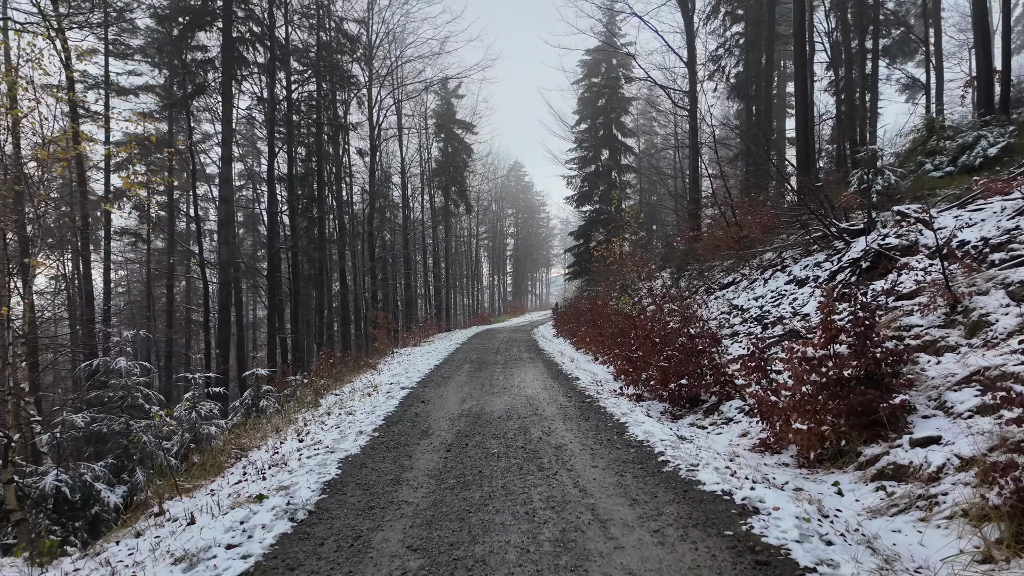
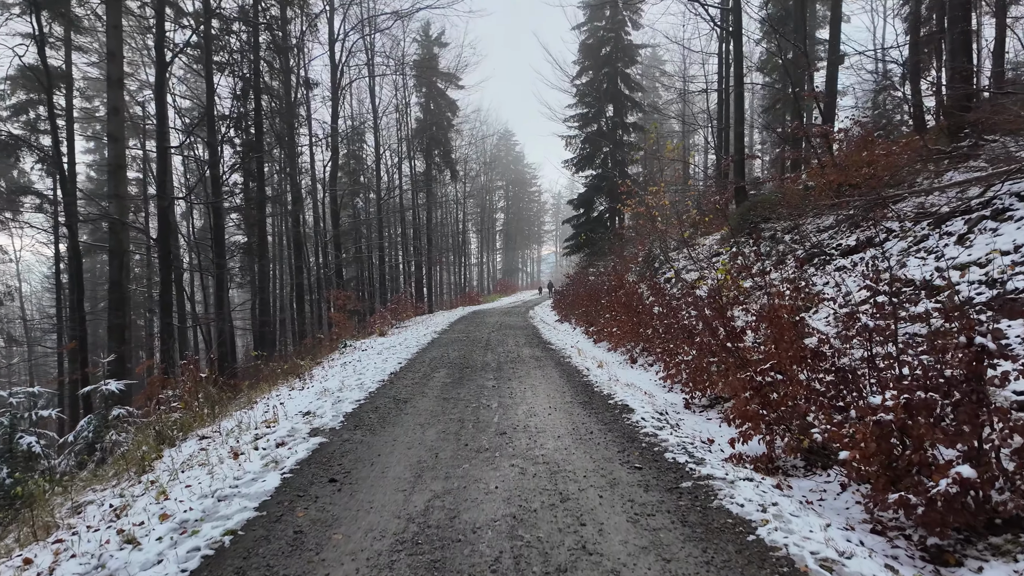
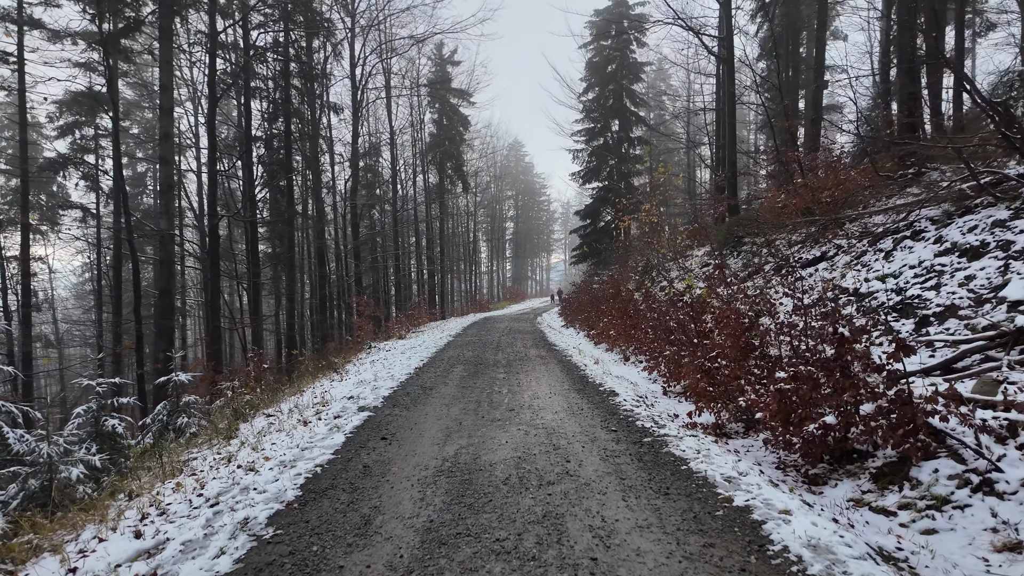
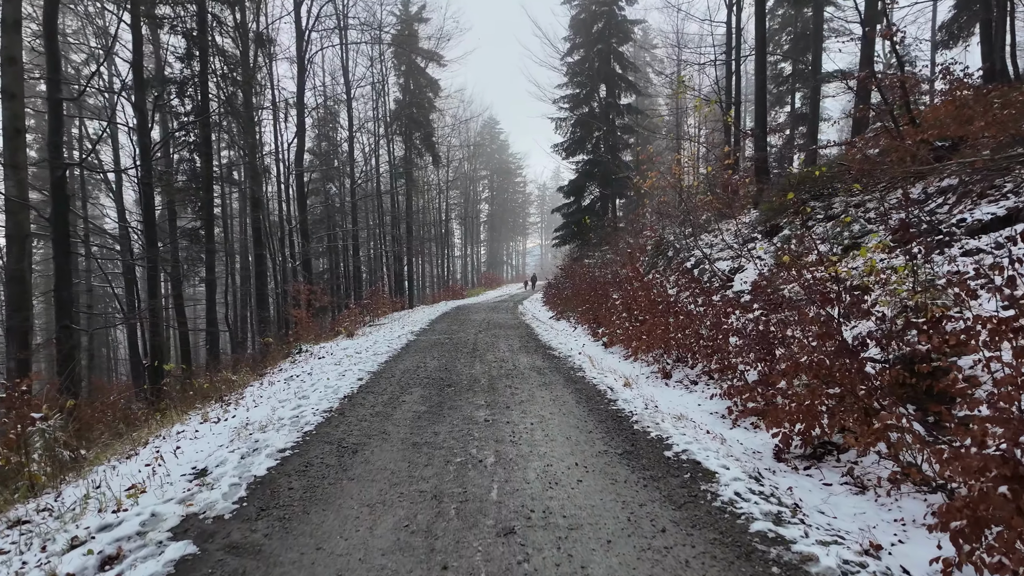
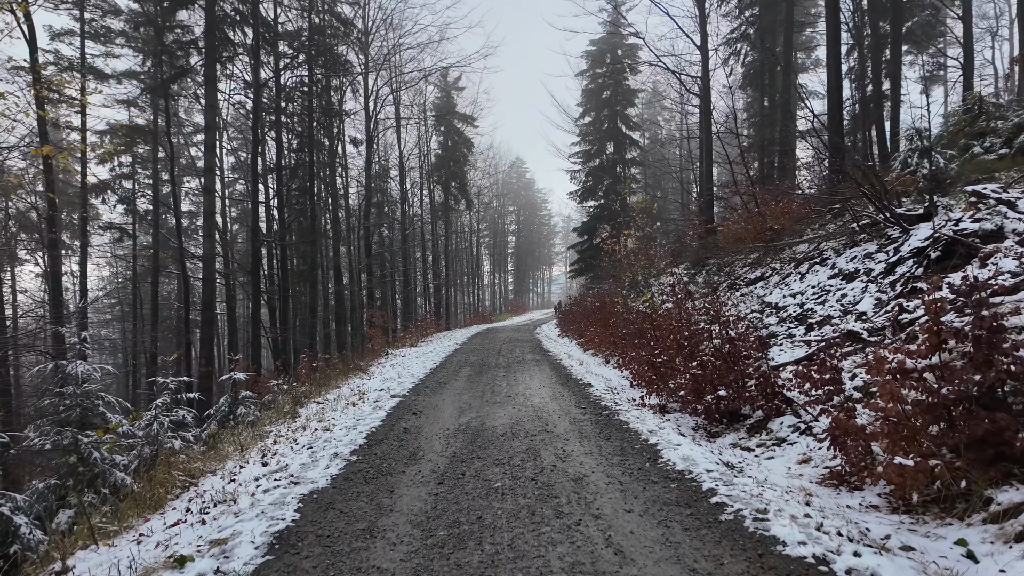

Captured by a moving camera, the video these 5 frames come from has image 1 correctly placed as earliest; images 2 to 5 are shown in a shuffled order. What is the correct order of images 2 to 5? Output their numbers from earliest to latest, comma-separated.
5, 3, 2, 4
